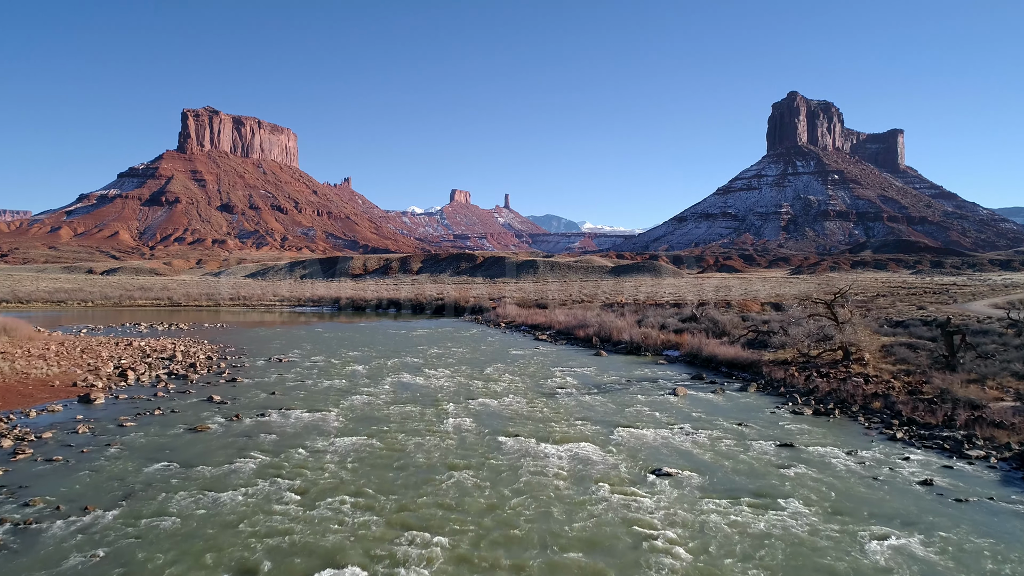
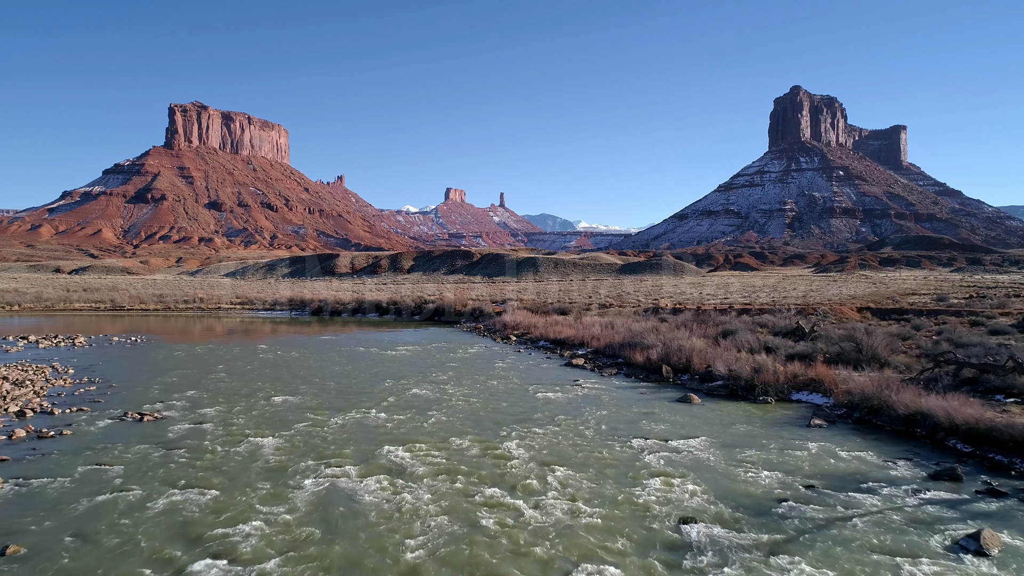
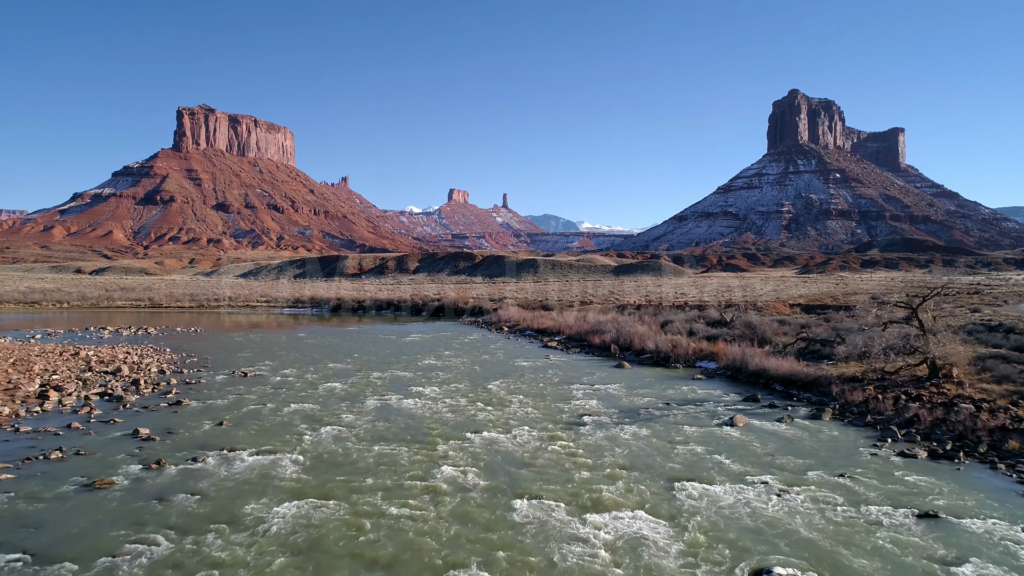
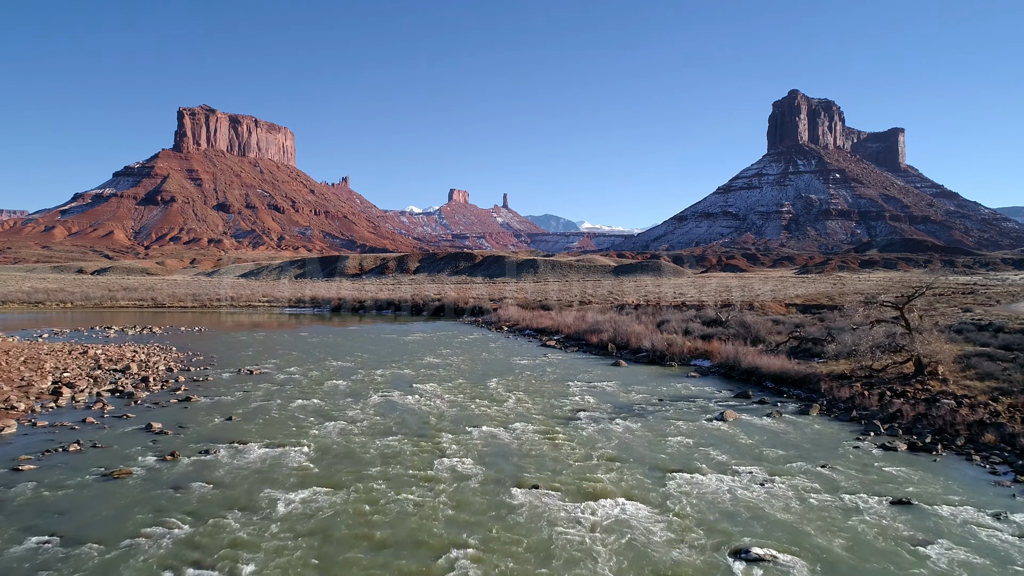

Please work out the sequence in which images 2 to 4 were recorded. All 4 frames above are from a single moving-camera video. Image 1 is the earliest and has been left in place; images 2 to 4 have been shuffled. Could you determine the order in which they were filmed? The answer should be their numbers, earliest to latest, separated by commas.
4, 3, 2
